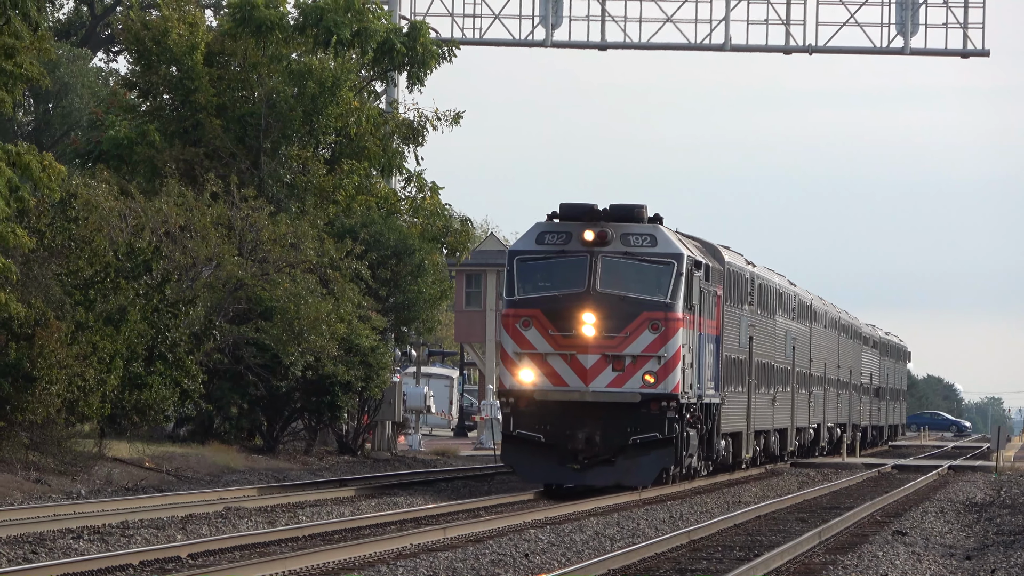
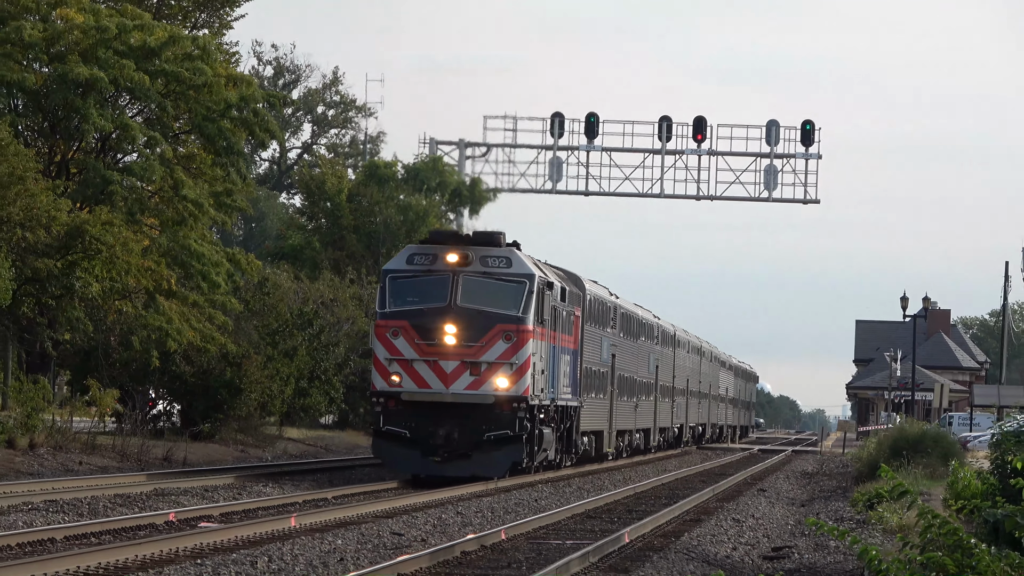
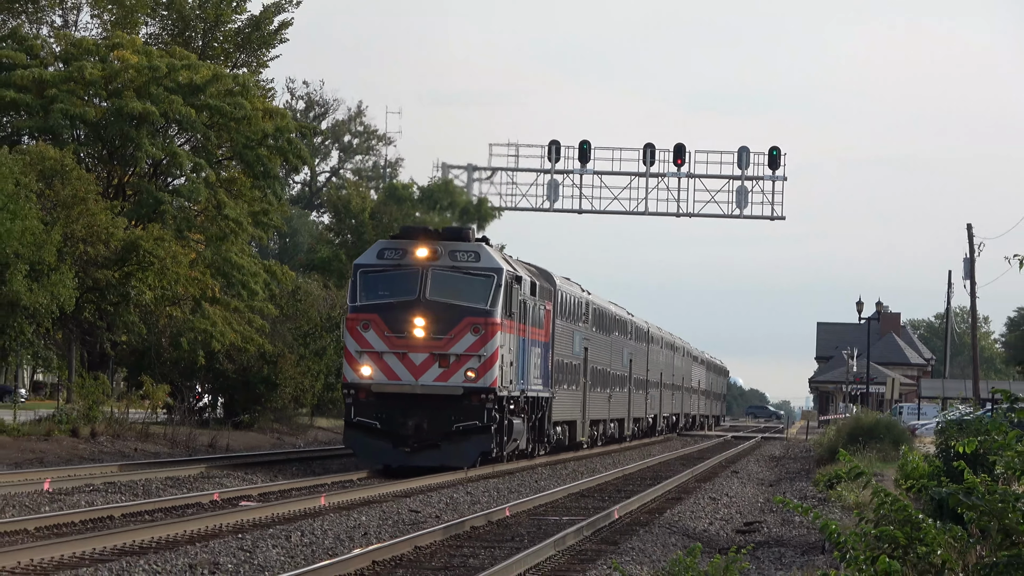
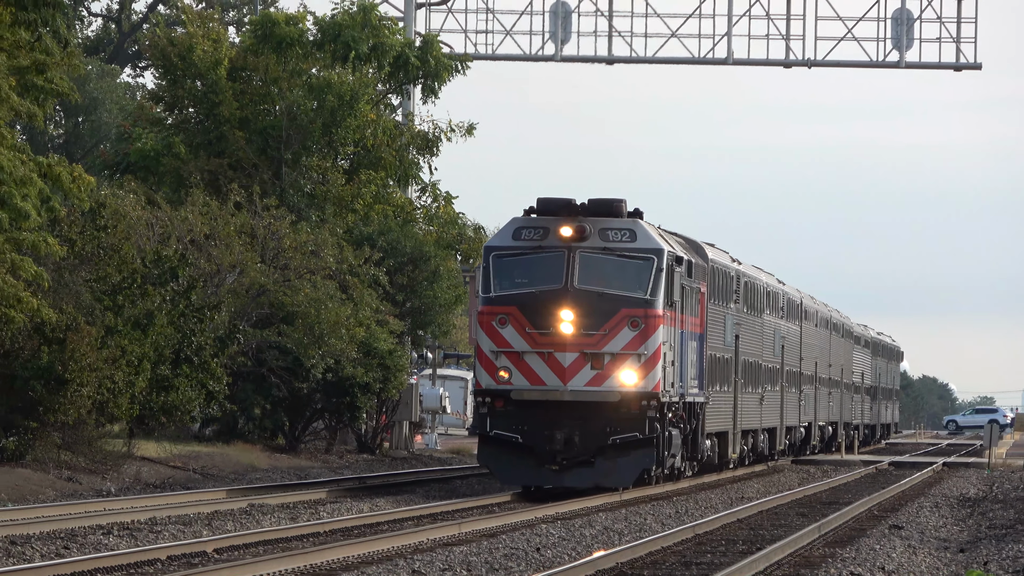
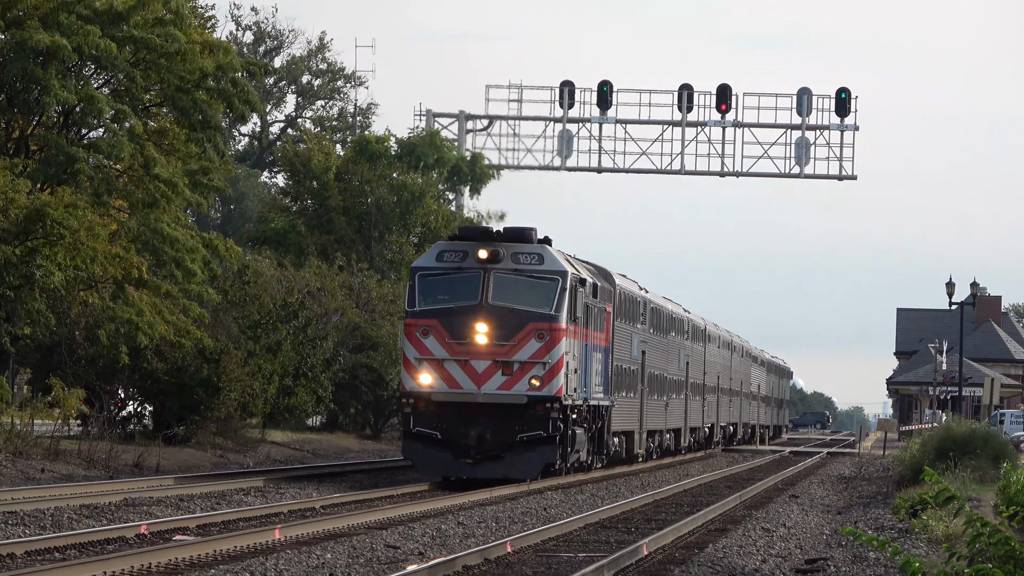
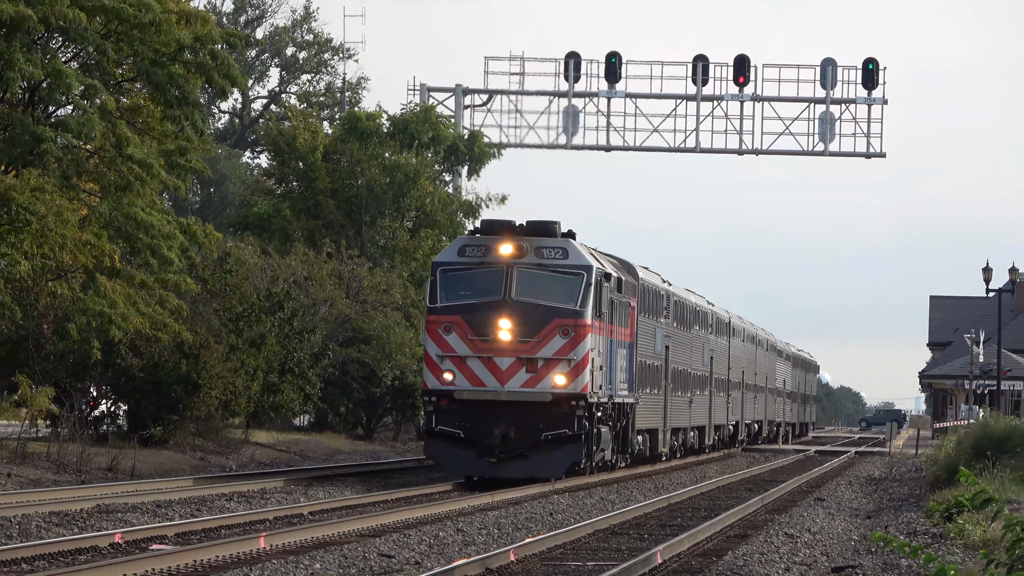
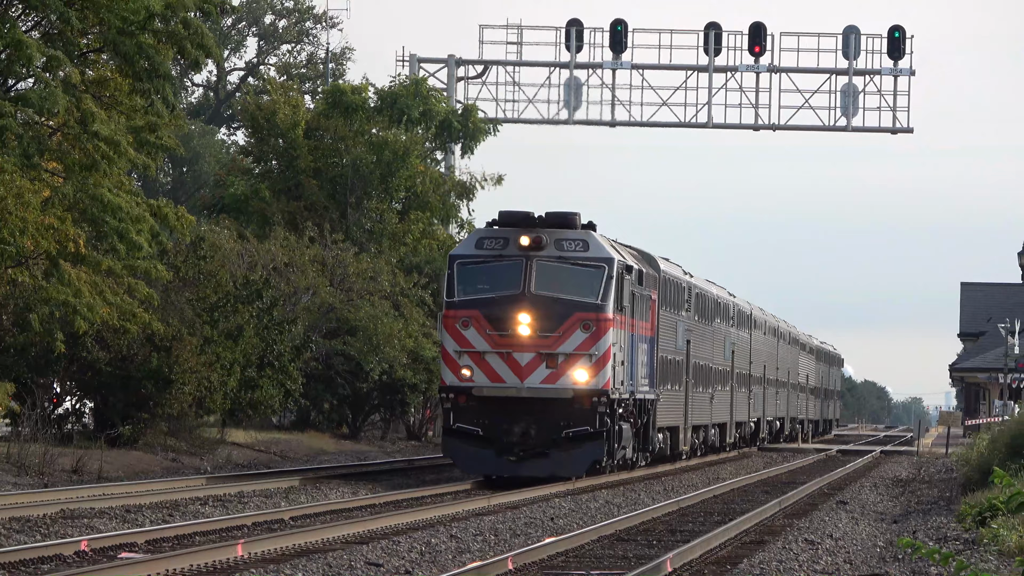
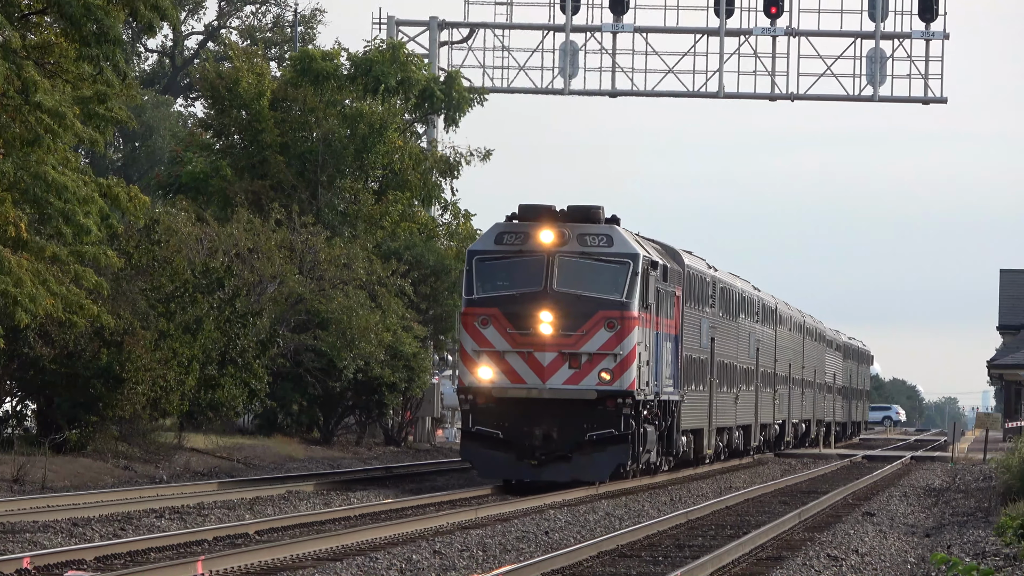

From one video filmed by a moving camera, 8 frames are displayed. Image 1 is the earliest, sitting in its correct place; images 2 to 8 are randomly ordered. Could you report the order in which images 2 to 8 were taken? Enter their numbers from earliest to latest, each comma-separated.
4, 8, 7, 6, 5, 2, 3
